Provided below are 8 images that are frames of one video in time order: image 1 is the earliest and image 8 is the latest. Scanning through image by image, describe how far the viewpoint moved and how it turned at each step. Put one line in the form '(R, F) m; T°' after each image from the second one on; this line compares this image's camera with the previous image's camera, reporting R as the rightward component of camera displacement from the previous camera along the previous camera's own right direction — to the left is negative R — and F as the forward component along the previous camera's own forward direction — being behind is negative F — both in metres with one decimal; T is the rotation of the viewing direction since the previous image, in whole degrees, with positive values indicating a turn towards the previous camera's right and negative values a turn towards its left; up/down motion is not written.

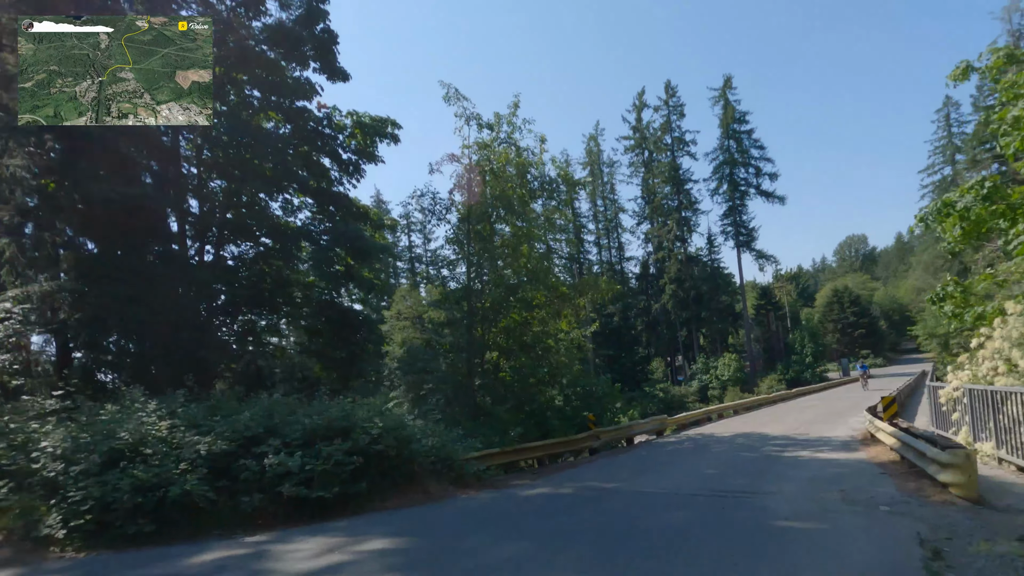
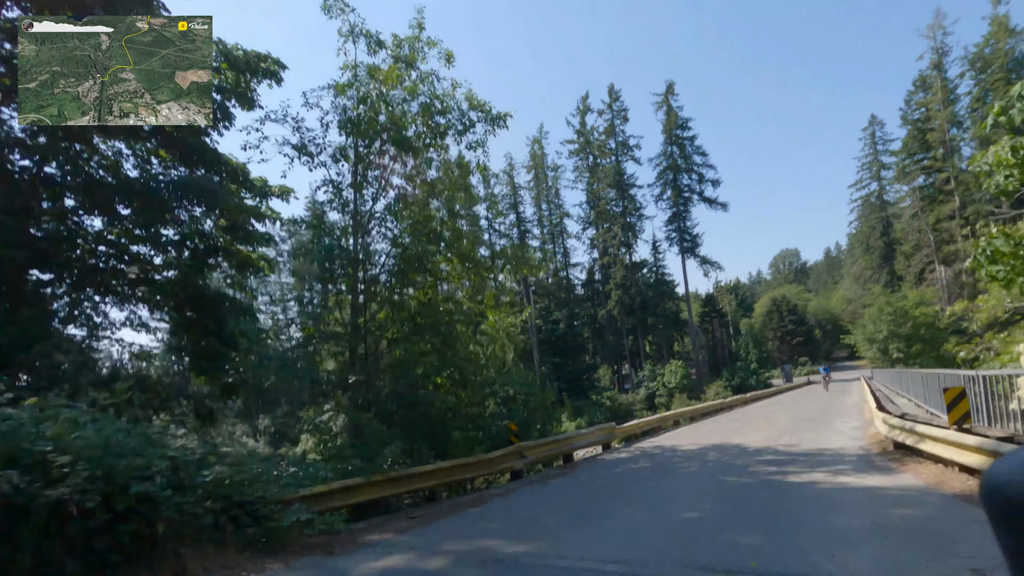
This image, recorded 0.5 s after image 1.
(+0.7, +2.6) m; +5°
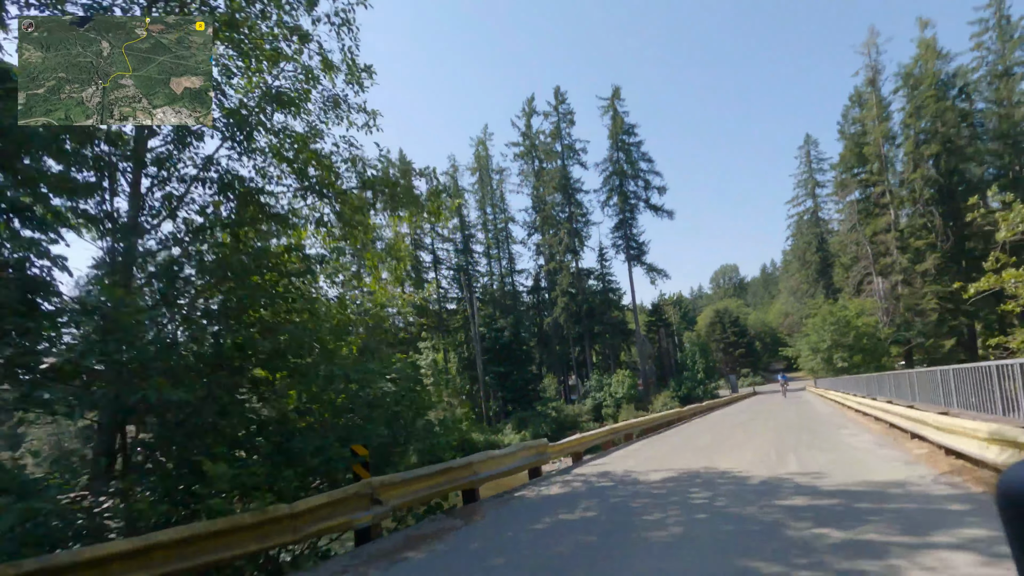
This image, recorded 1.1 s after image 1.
(+0.7, +2.8) m; +5°
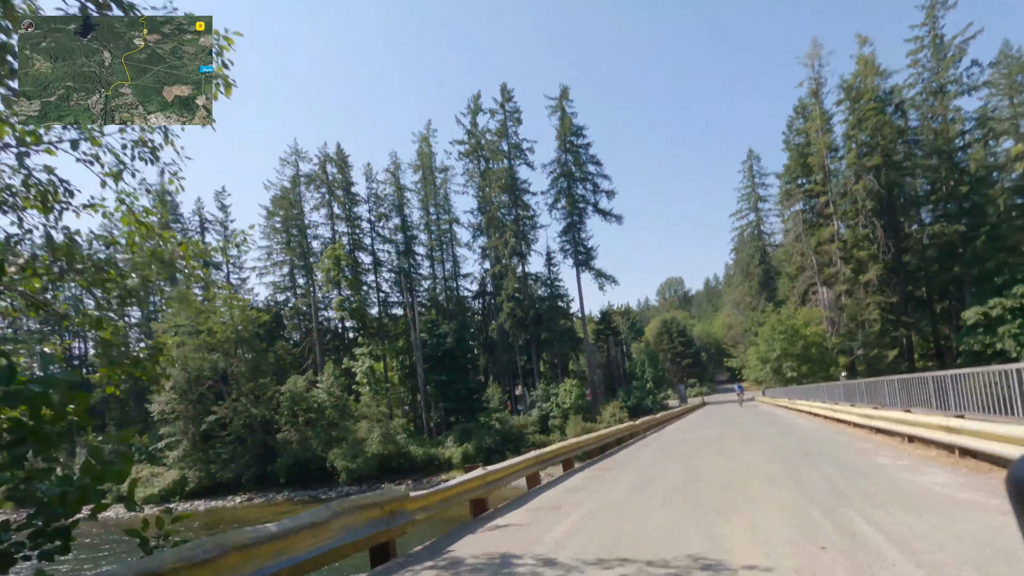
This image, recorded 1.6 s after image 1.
(+0.7, +2.9) m; +5°
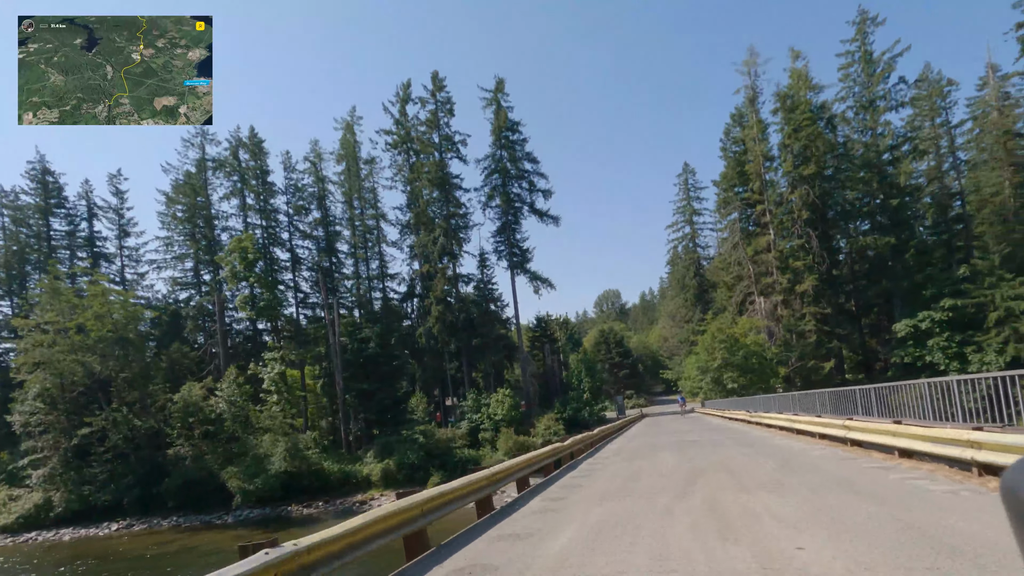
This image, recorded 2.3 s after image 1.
(+1.0, +3.9) m; +6°
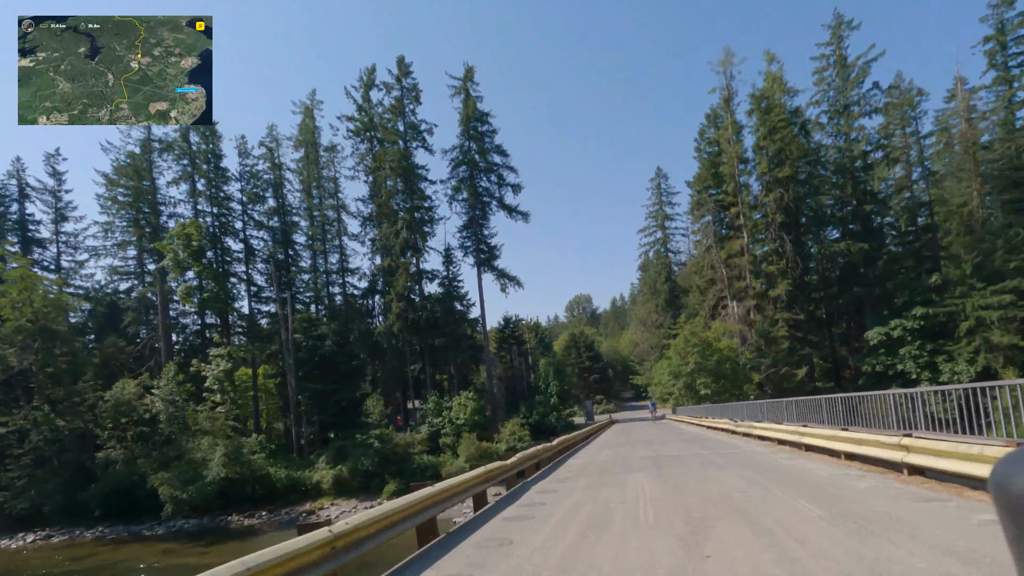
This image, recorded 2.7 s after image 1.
(+0.6, +2.5) m; +3°
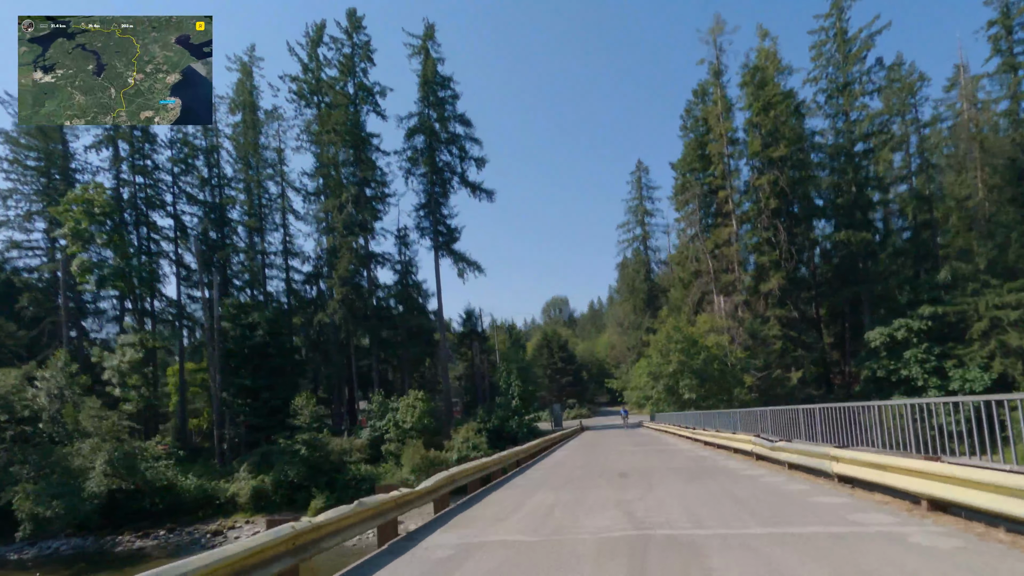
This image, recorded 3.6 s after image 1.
(+1.6, +6.3) m; +2°
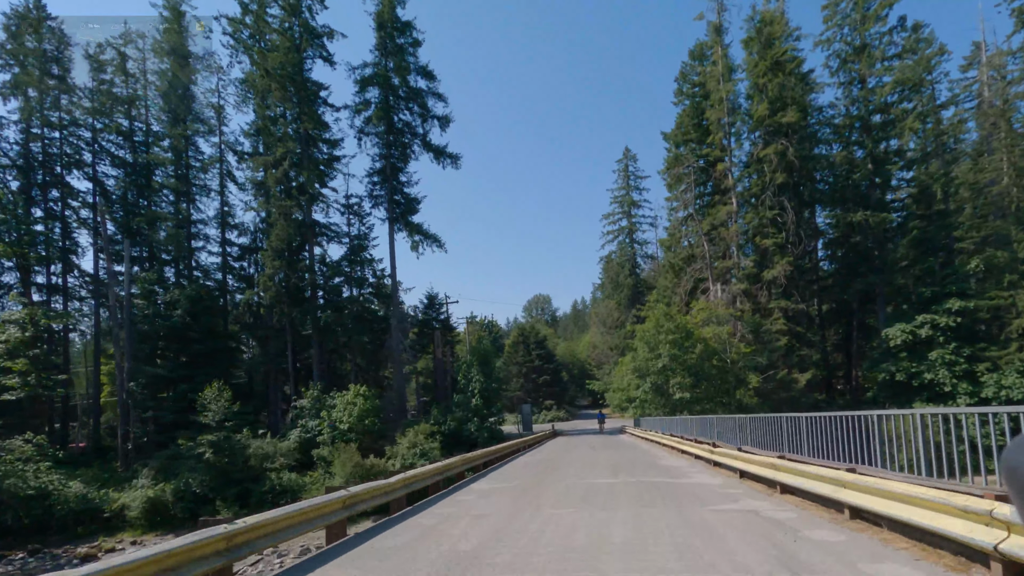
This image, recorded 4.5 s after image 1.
(+1.5, +6.7) m; +2°
